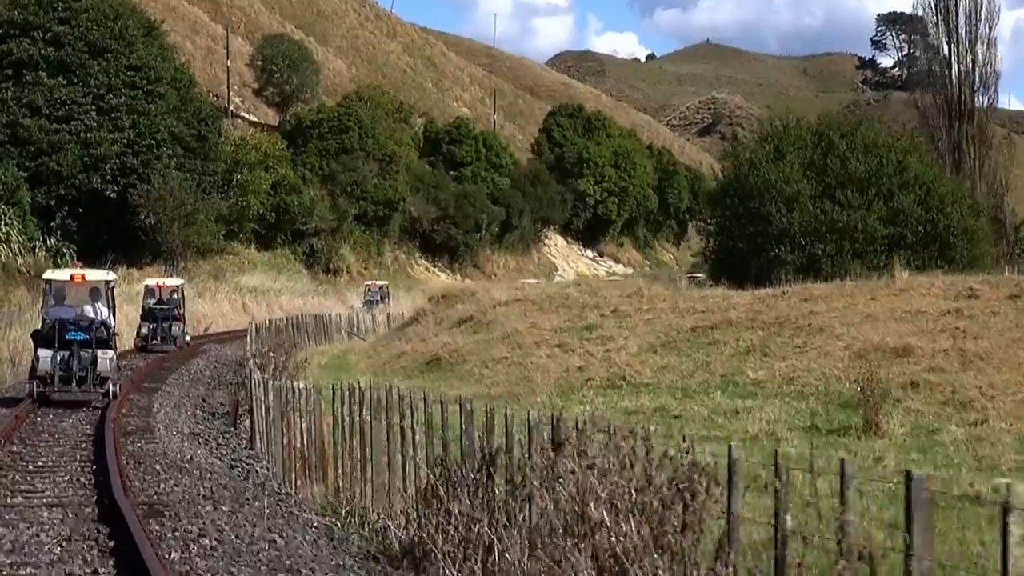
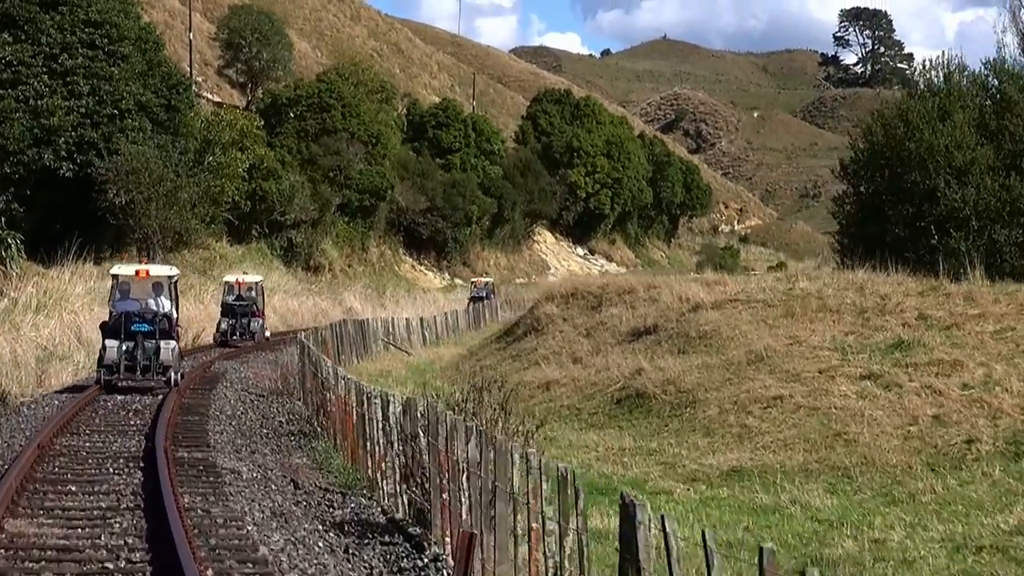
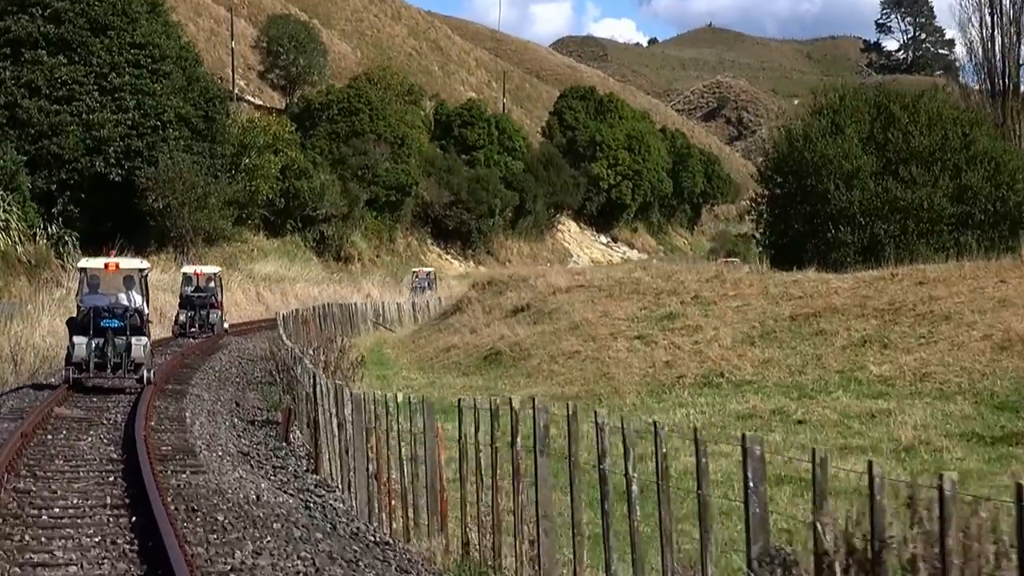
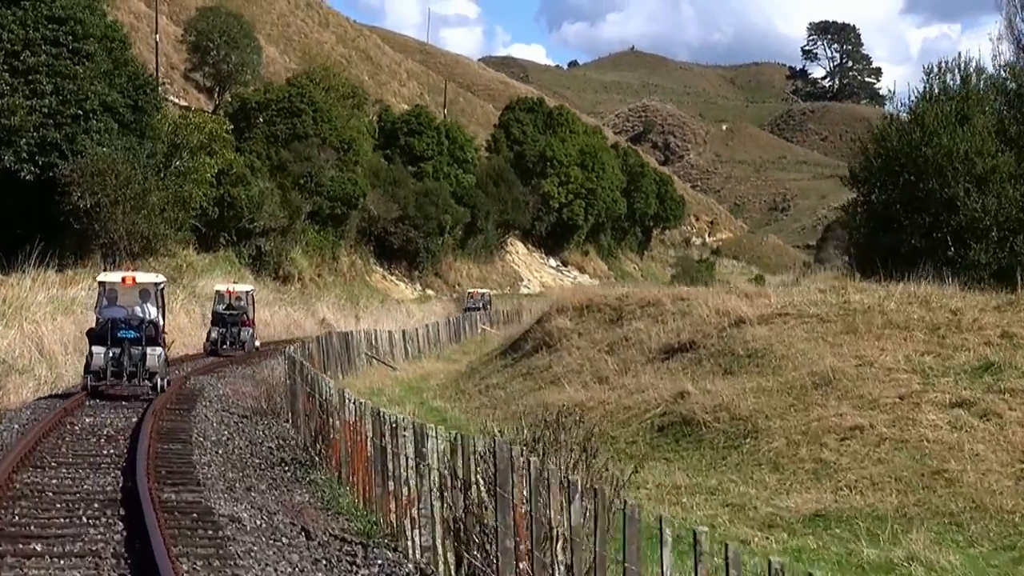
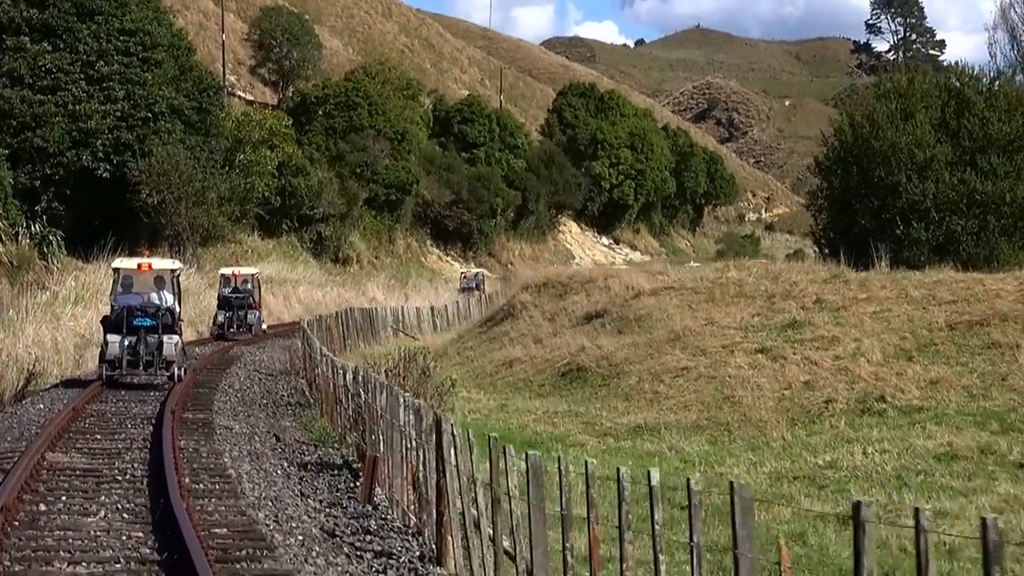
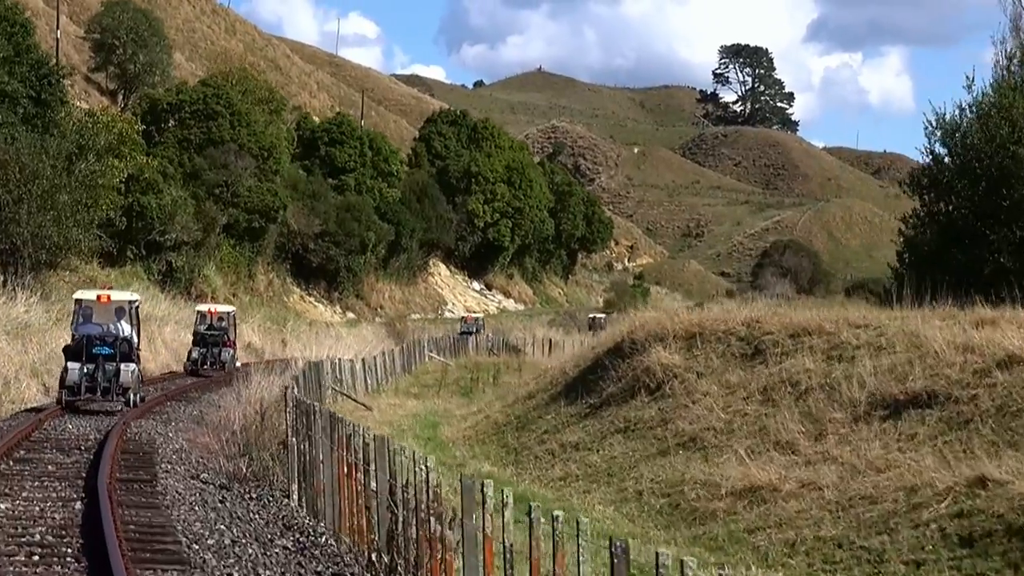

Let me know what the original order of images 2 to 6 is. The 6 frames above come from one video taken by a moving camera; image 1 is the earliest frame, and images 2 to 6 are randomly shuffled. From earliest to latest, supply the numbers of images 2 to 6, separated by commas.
3, 5, 2, 4, 6
